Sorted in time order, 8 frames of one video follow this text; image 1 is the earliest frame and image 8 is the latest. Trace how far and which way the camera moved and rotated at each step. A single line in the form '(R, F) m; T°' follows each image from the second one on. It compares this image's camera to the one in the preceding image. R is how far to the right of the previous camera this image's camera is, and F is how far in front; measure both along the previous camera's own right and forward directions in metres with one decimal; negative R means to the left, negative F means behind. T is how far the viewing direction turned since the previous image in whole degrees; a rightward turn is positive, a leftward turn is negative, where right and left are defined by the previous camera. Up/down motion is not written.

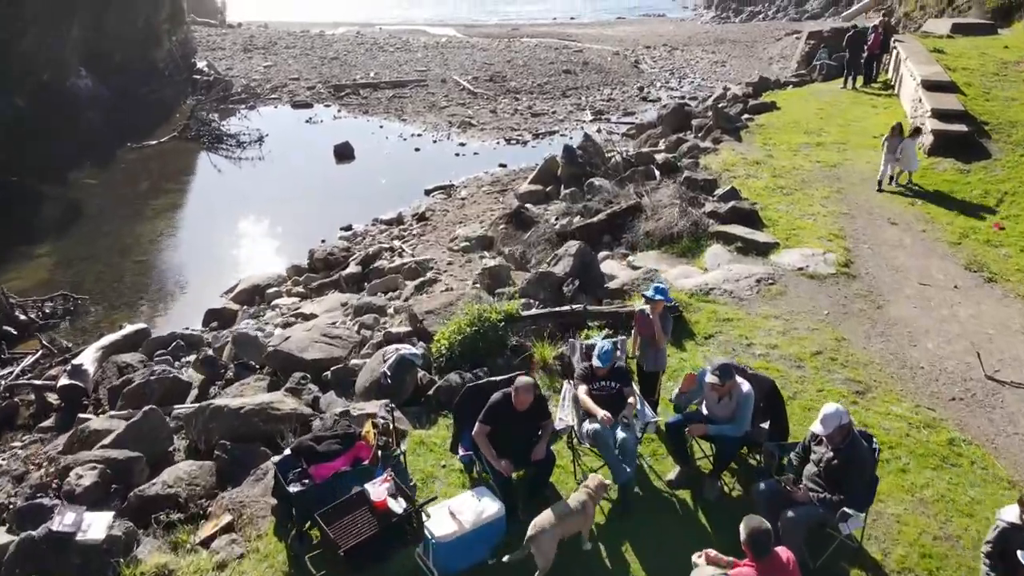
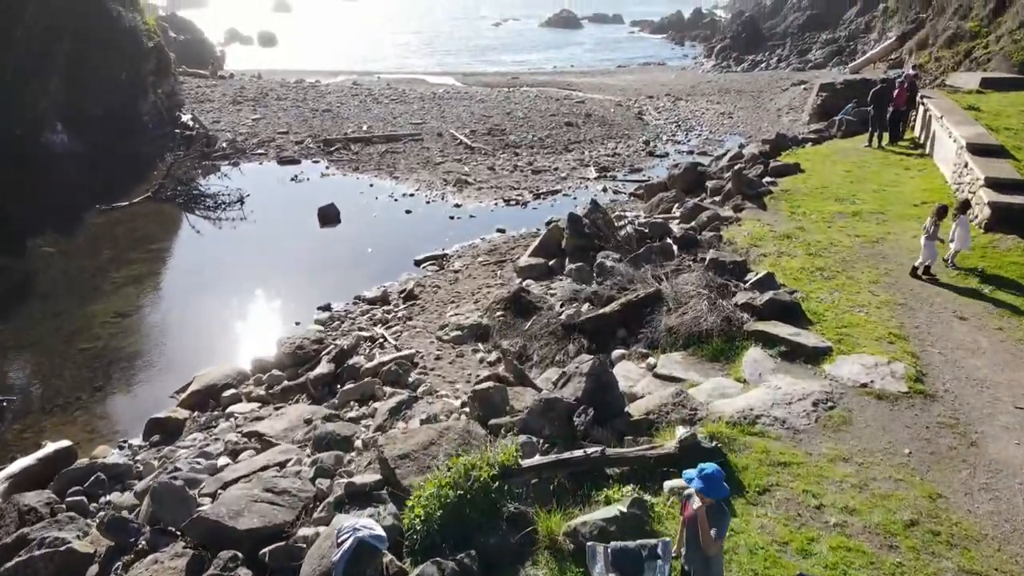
(0.0, +1.5) m; 0°
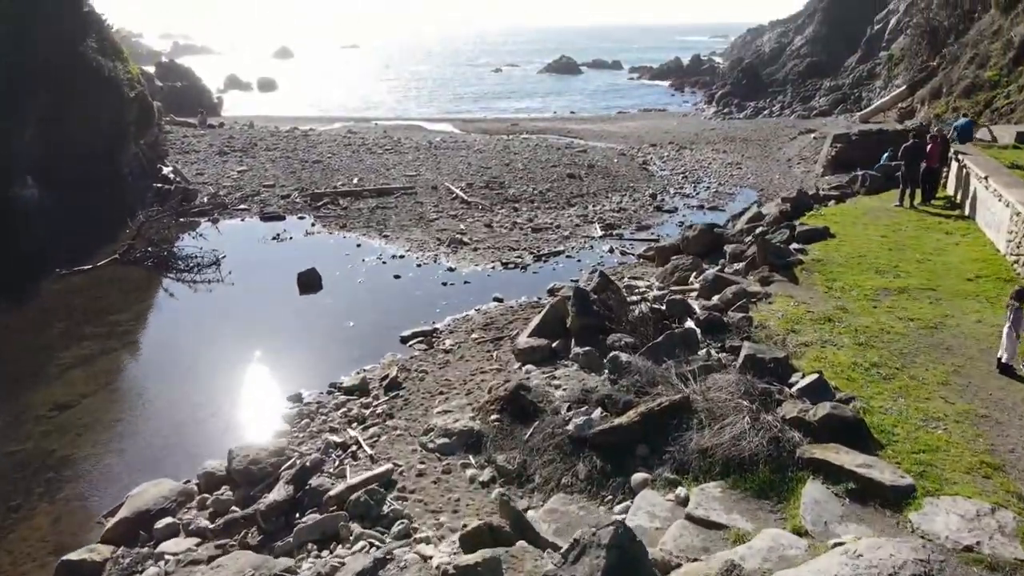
(0.0, +1.5) m; 0°
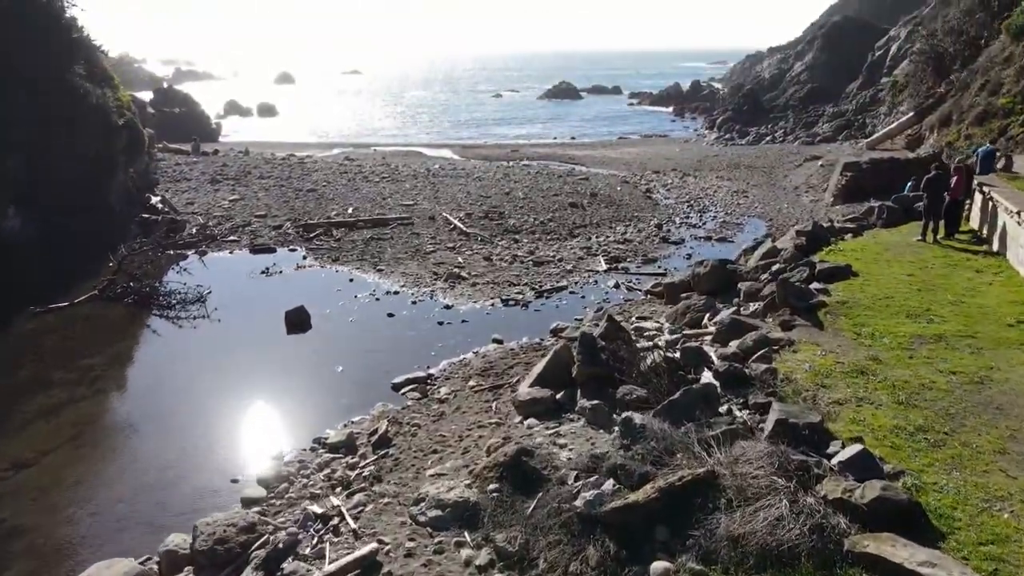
(0.0, +0.9) m; 0°
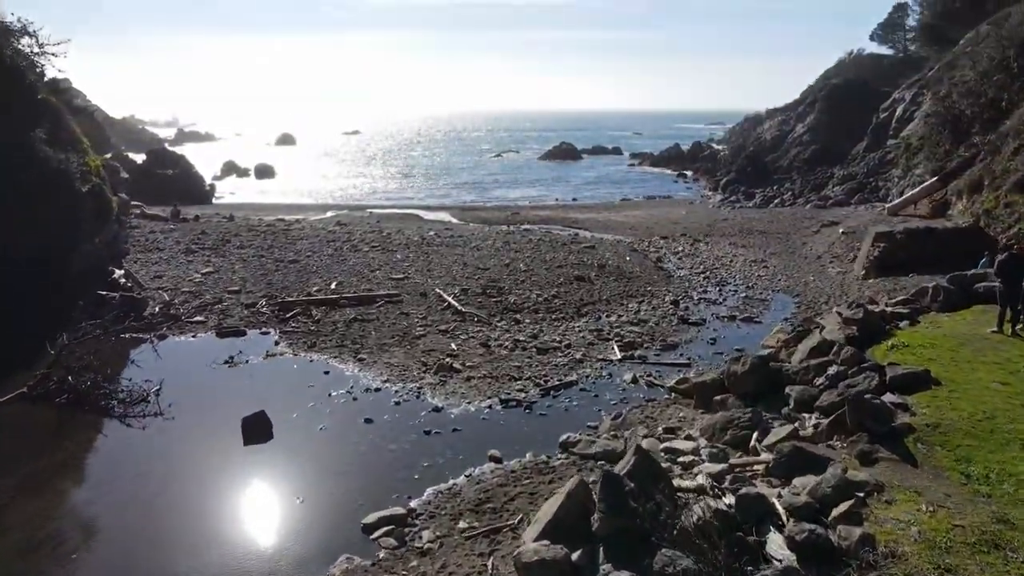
(0.0, +2.2) m; 0°
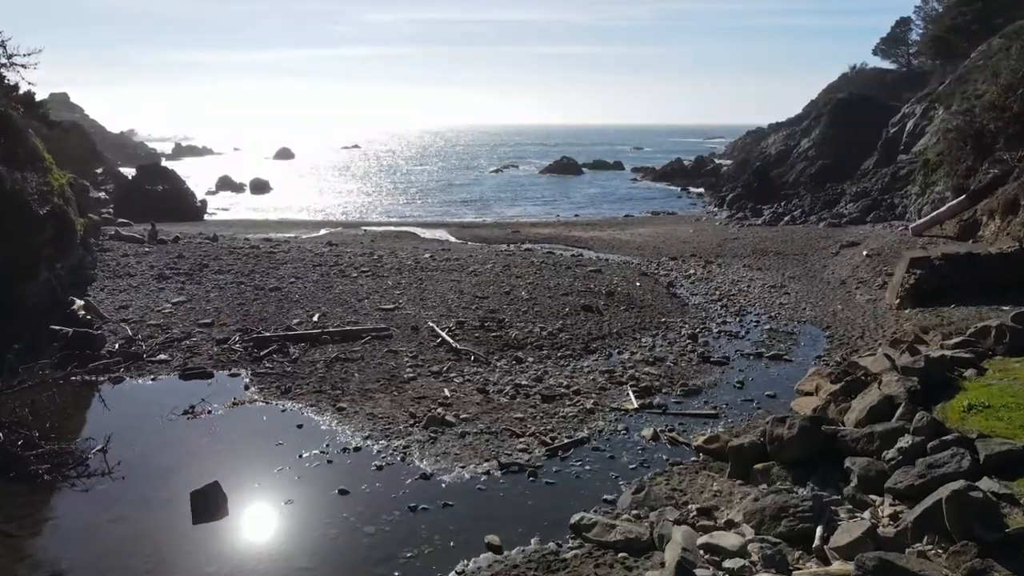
(0.0, +1.9) m; 0°
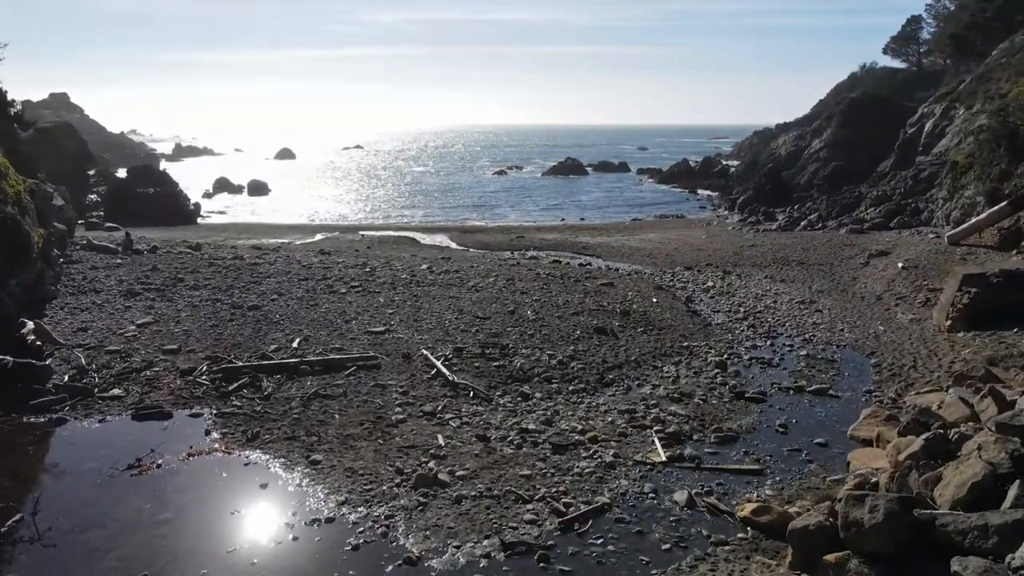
(0.0, +2.1) m; 0°
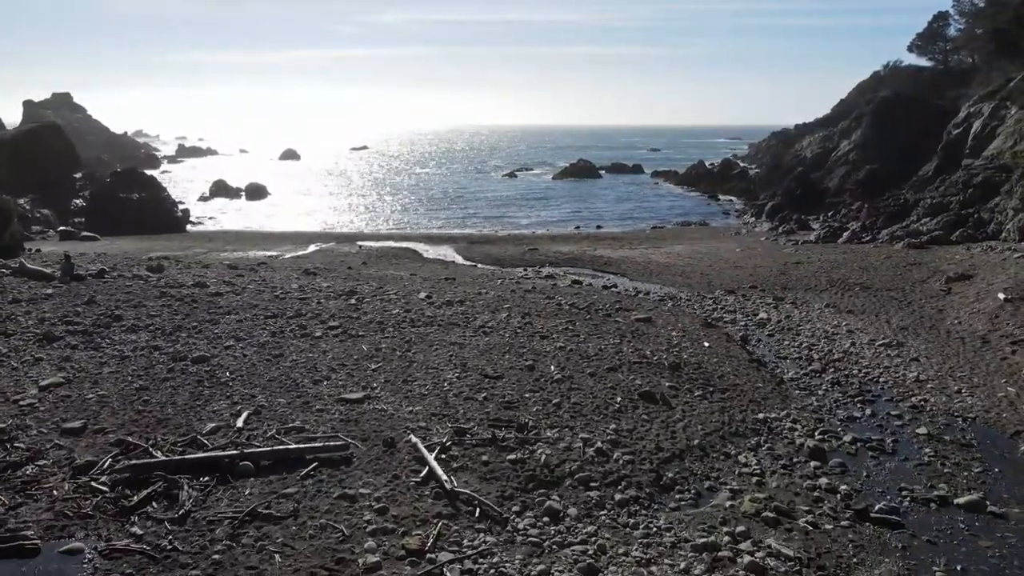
(-0.2, +4.2) m; -1°
